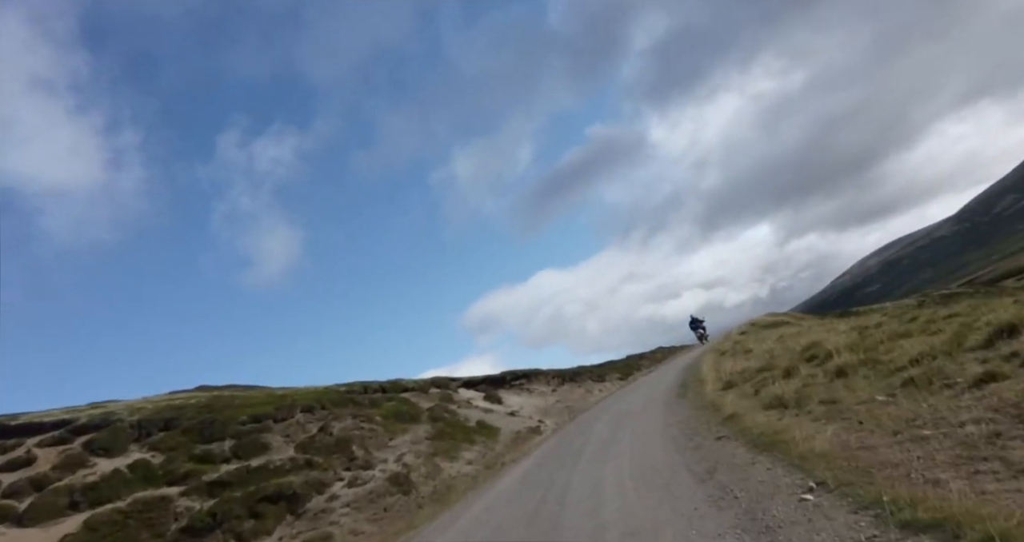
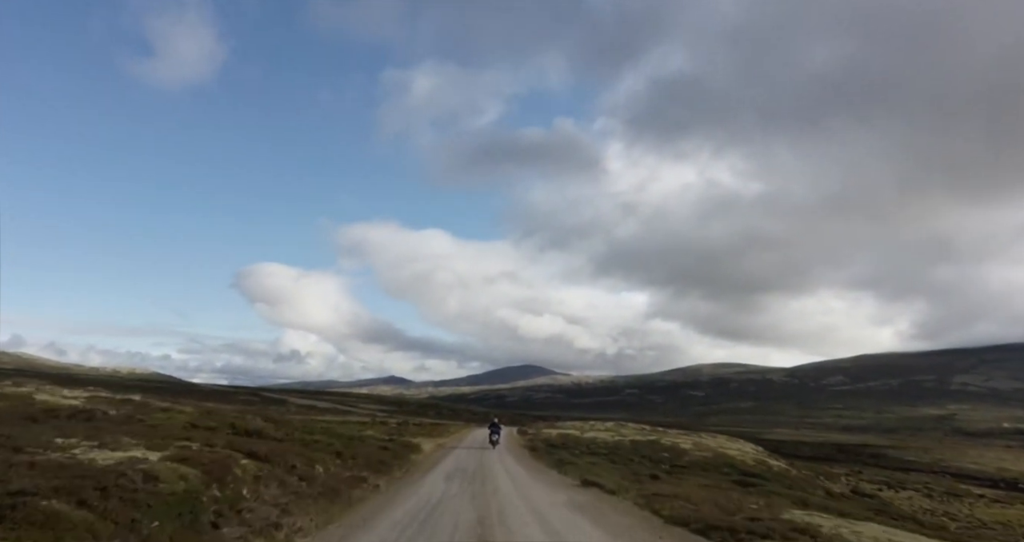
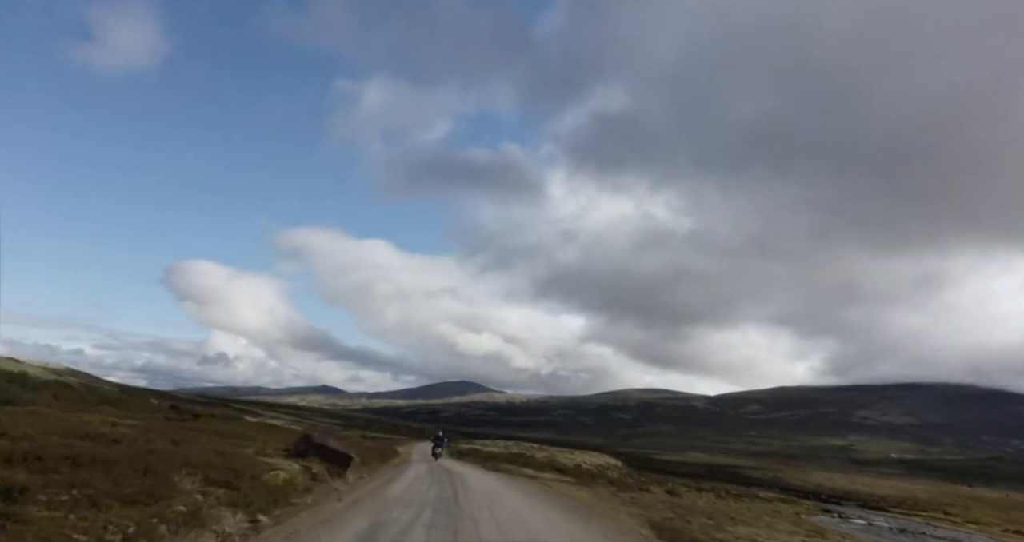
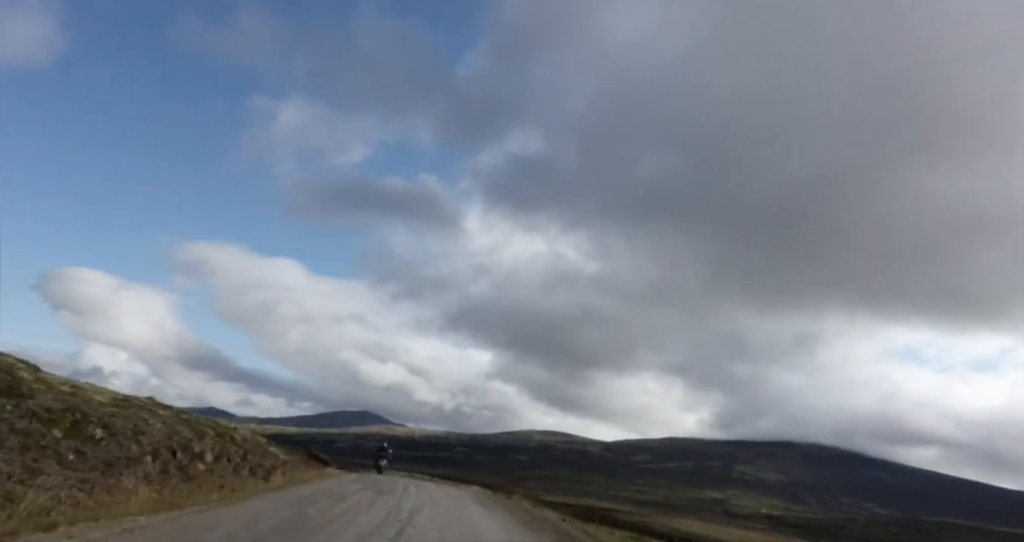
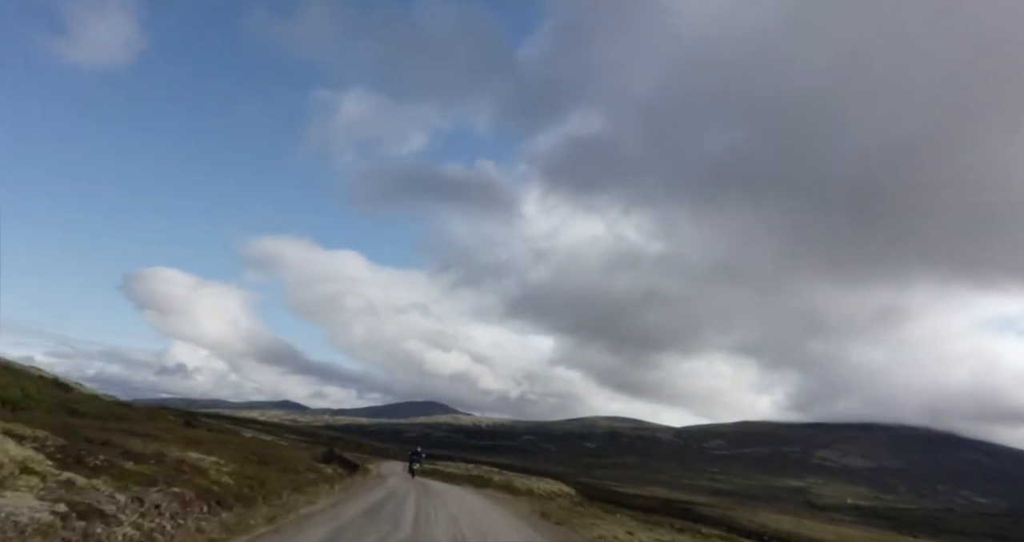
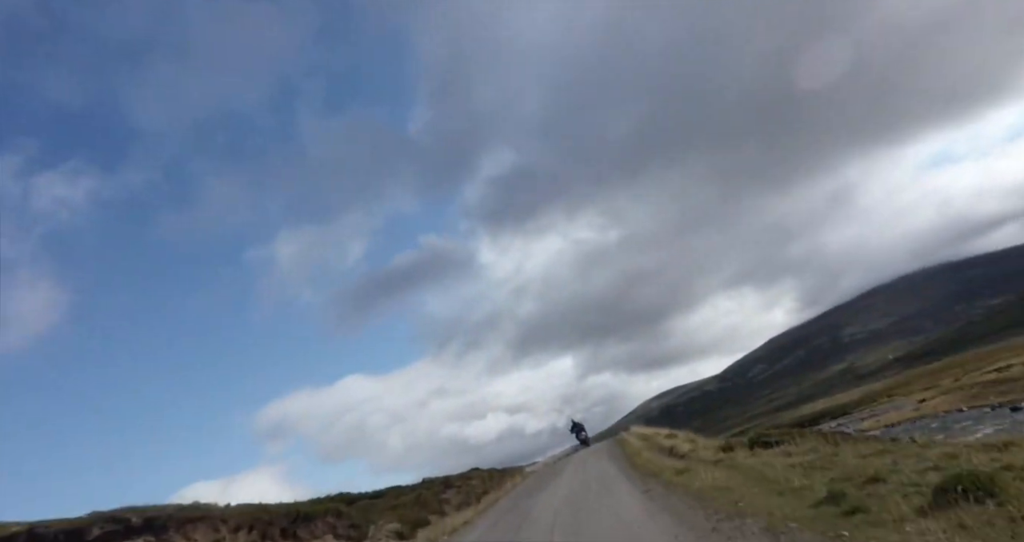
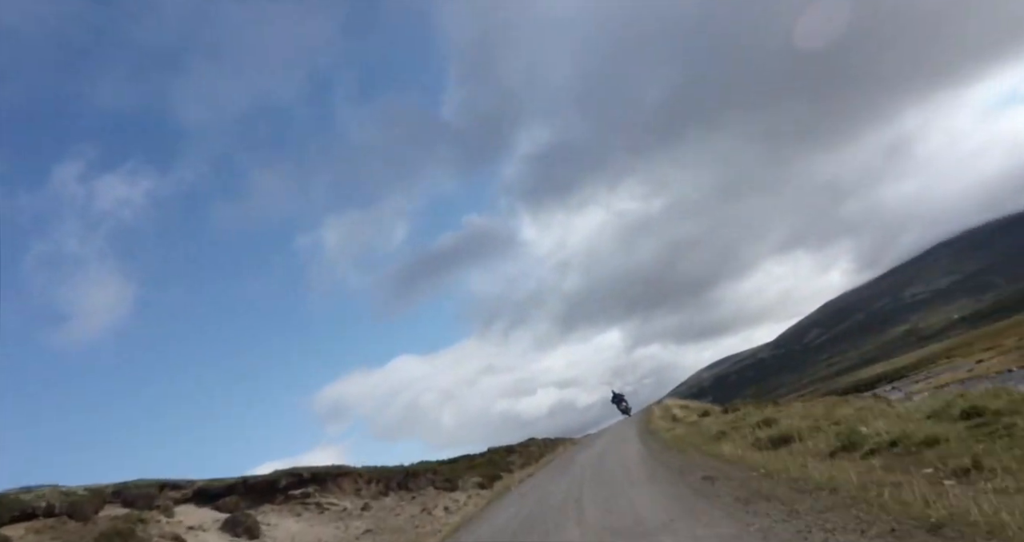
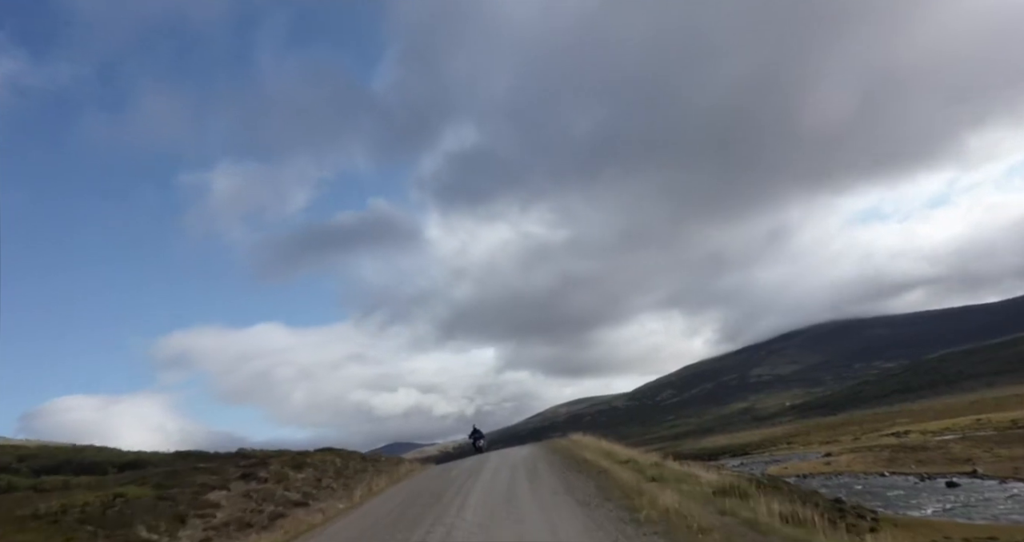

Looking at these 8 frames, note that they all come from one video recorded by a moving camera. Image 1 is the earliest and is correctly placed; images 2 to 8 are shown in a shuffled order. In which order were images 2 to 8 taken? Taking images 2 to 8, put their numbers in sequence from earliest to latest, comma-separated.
7, 6, 8, 4, 5, 3, 2
